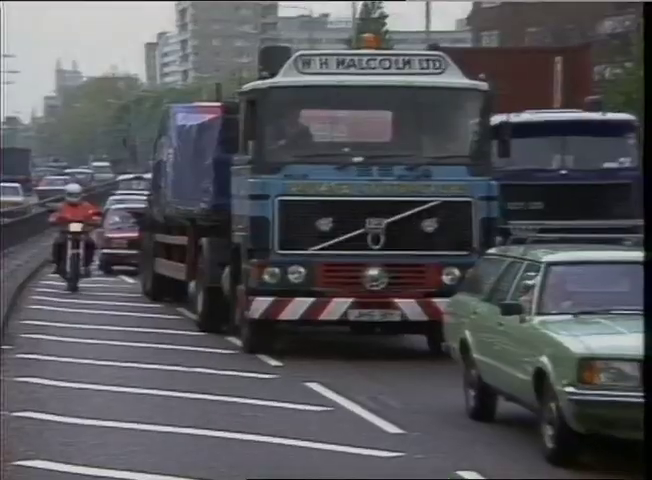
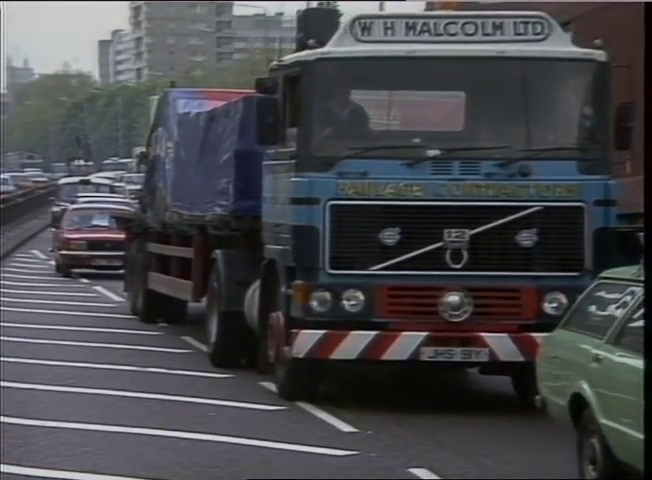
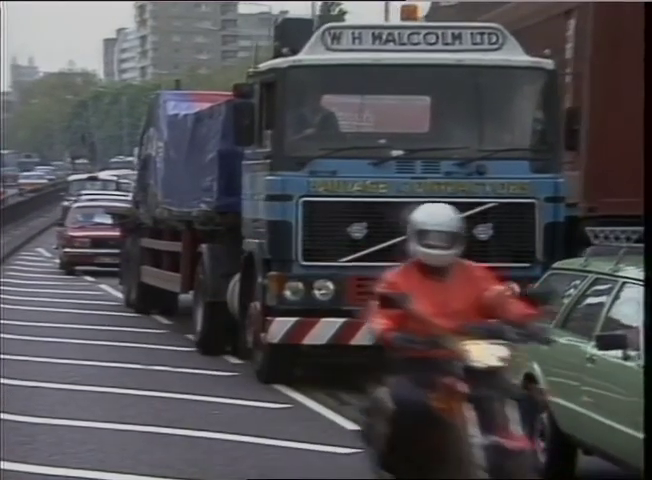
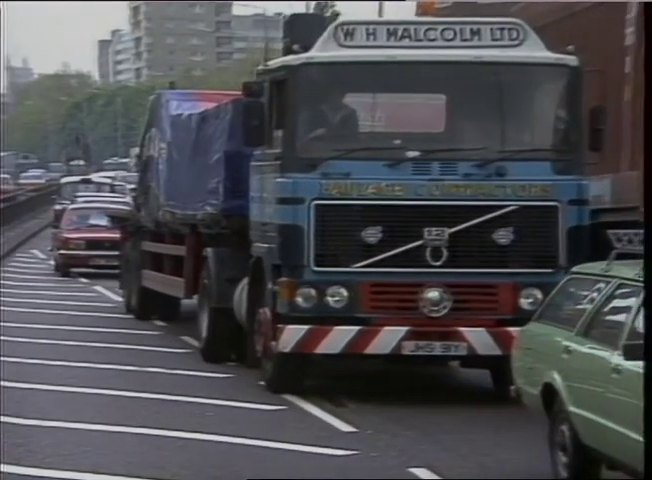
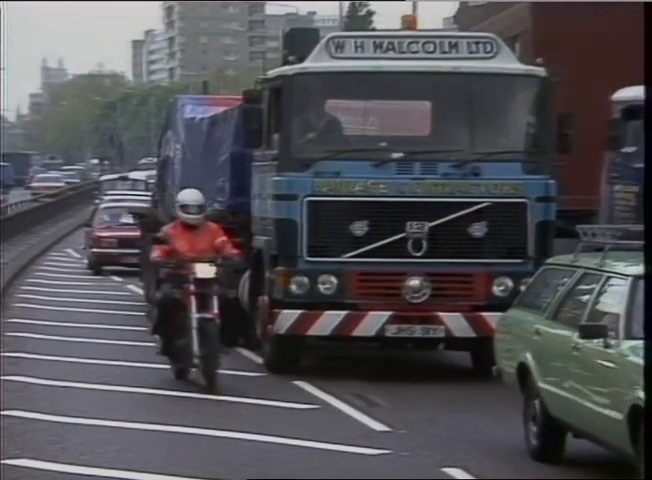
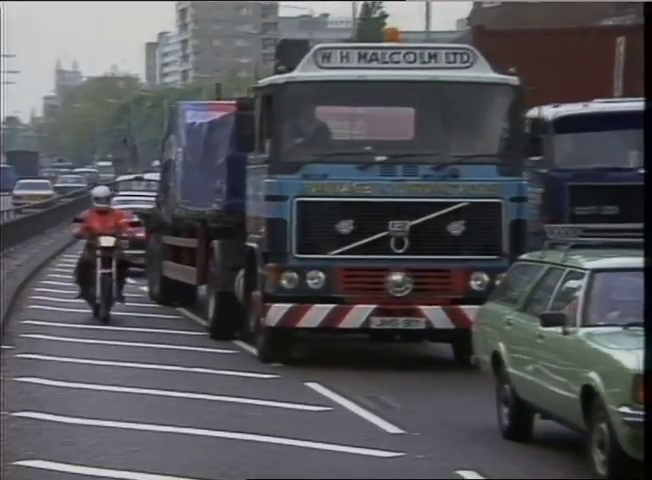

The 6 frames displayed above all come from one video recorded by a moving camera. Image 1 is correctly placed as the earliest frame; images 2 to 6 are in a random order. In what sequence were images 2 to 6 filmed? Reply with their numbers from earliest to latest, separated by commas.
6, 5, 3, 4, 2
